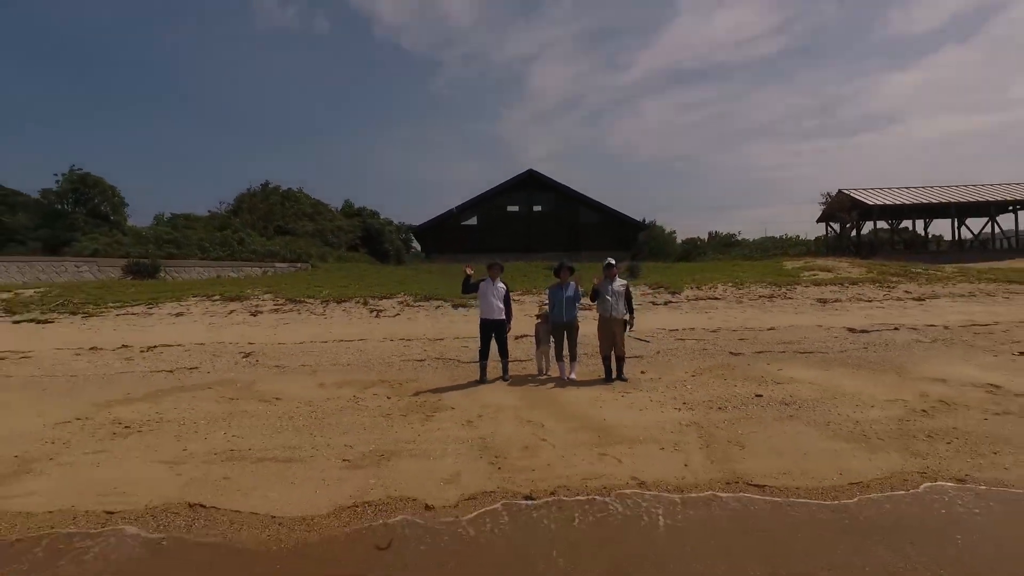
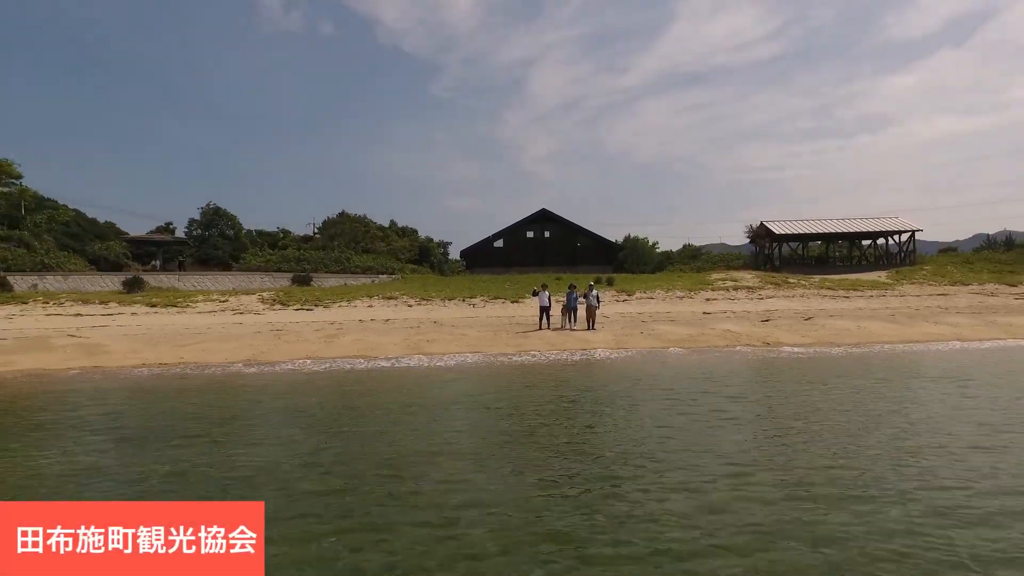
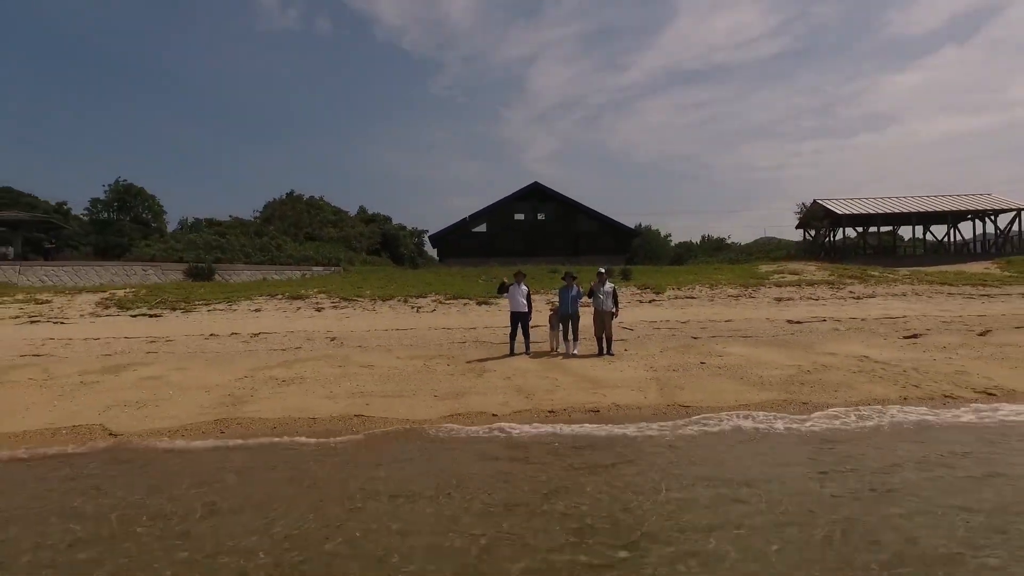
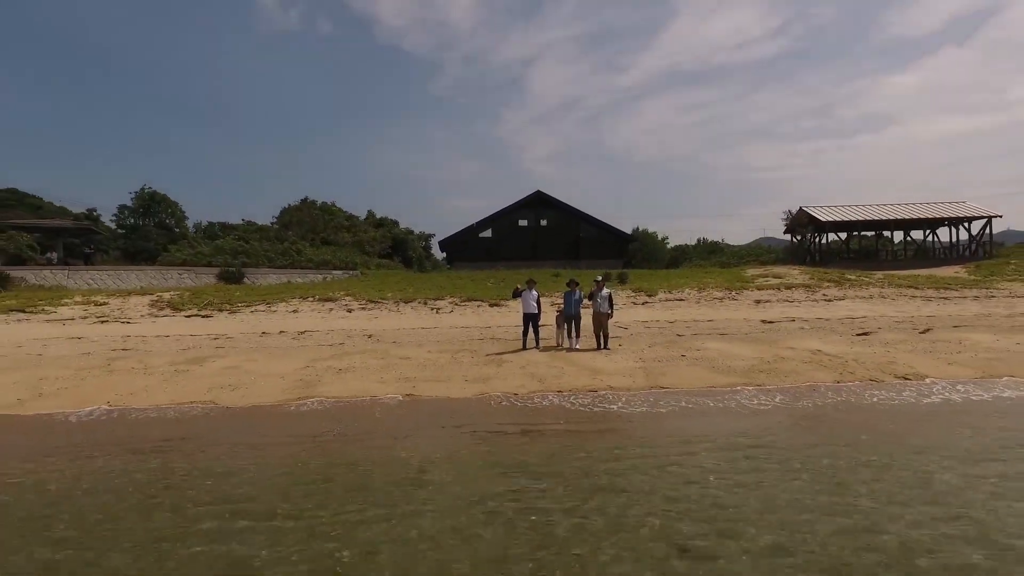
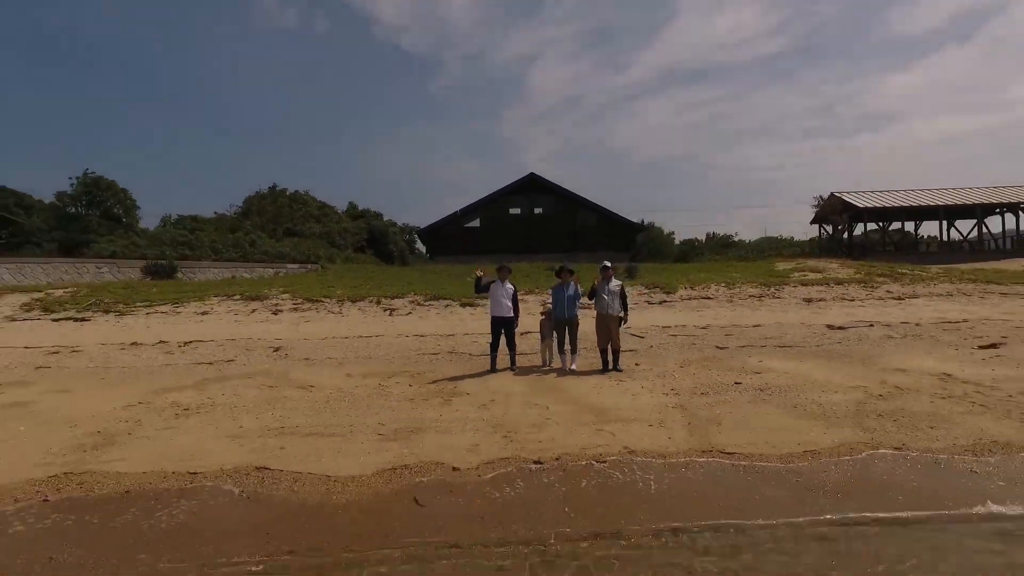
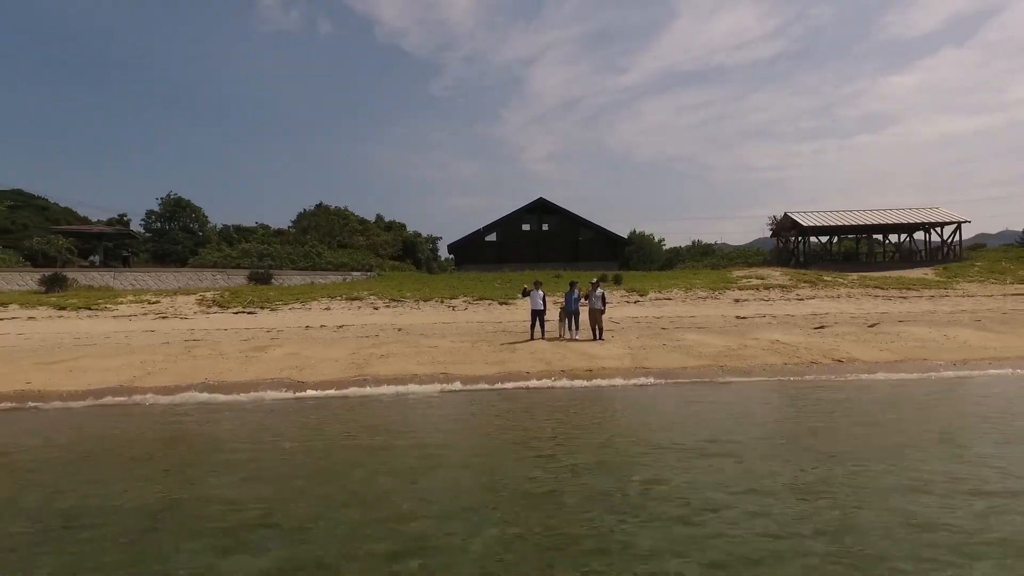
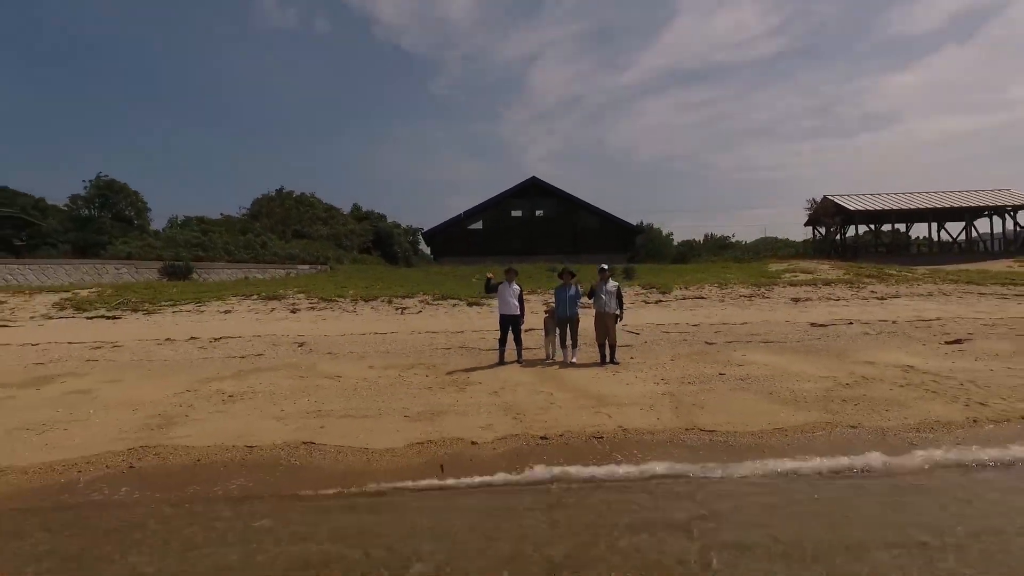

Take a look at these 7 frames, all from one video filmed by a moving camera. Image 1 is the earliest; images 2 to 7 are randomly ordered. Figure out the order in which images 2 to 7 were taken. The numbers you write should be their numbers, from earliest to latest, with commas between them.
5, 7, 3, 4, 6, 2
